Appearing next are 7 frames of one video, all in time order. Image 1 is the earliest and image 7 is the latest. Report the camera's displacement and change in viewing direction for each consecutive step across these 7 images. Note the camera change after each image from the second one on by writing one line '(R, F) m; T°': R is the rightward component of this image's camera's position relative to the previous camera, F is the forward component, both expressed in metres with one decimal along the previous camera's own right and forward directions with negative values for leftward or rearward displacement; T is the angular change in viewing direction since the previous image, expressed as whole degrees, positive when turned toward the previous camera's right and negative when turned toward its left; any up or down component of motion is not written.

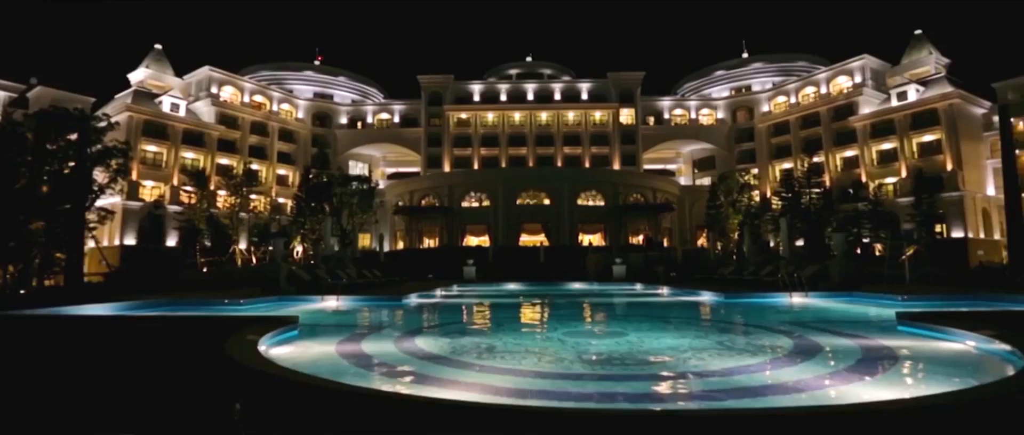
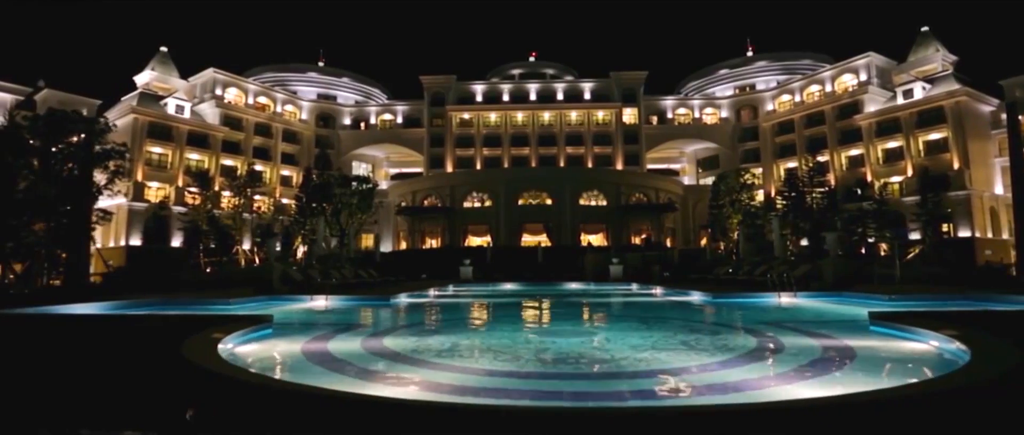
(+0.6, 0.0) m; -1°
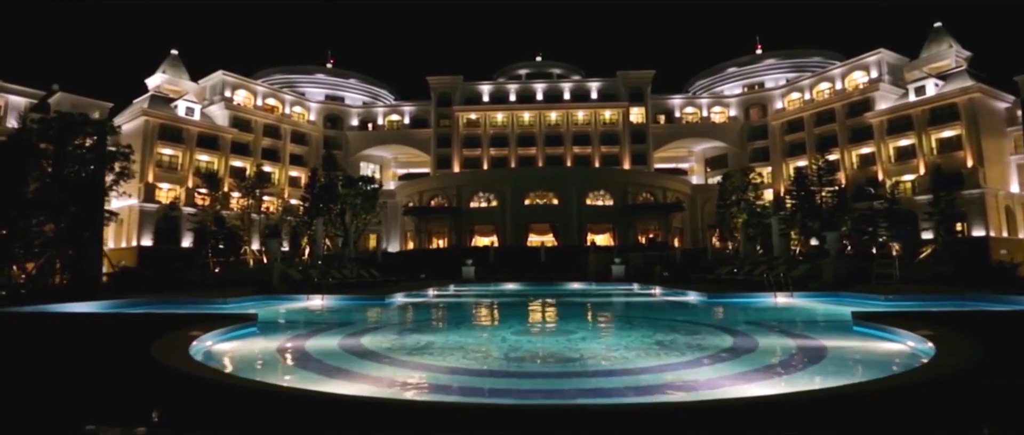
(+0.5, 0.0) m; -1°
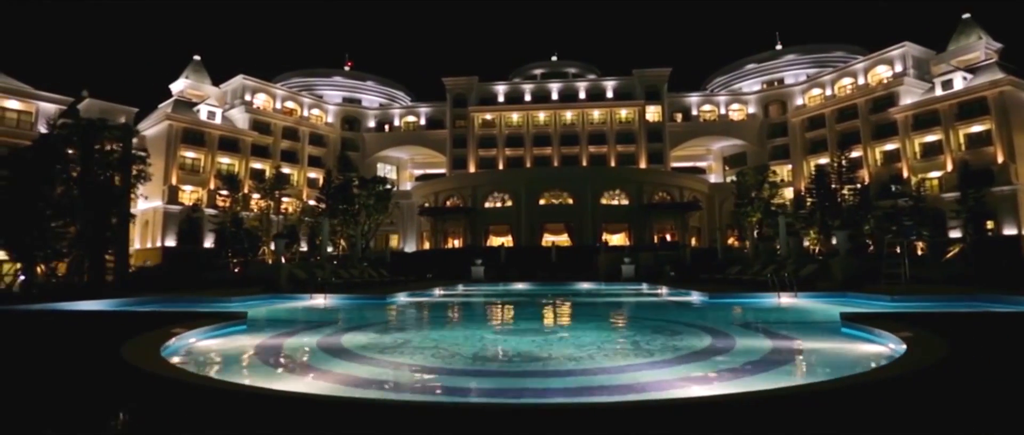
(+0.6, 0.0) m; -2°
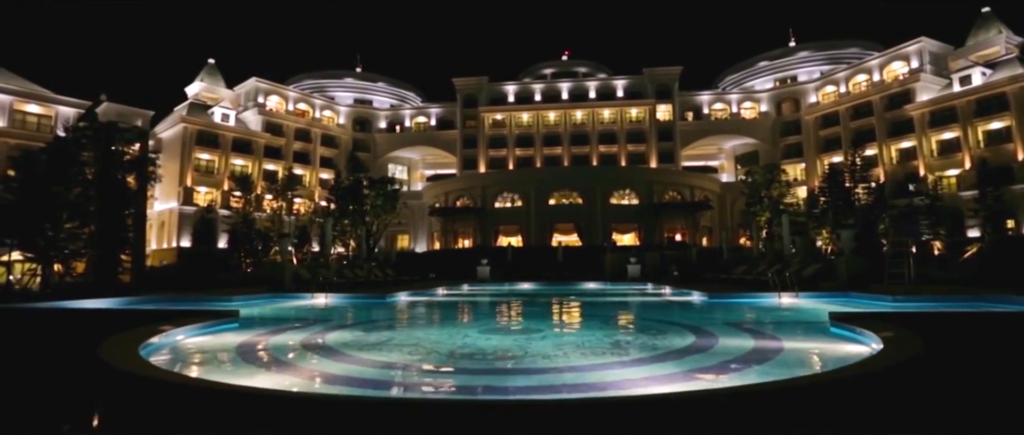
(+0.4, 0.0) m; -2°
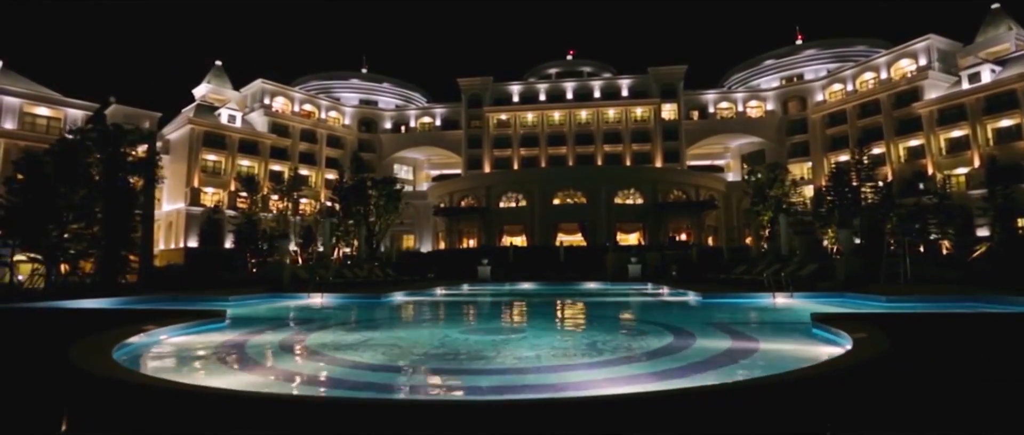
(+0.4, 0.0) m; -1°
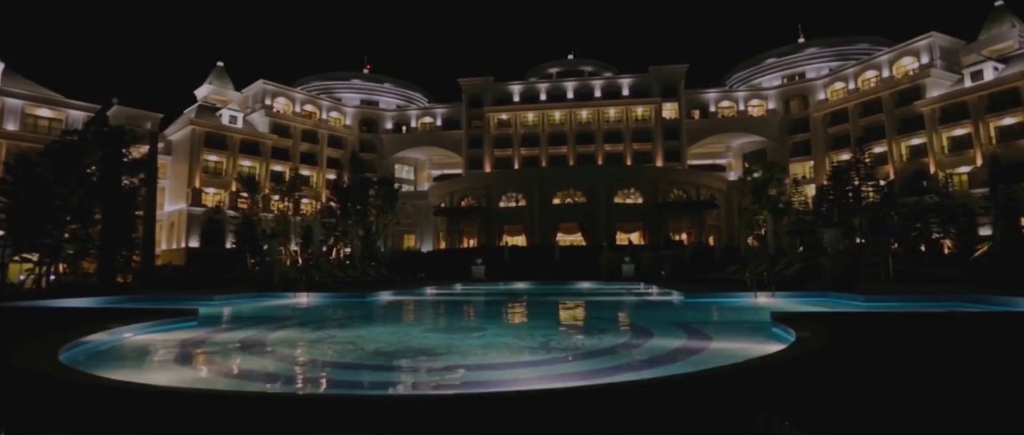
(+0.6, 0.0) m; -1°
